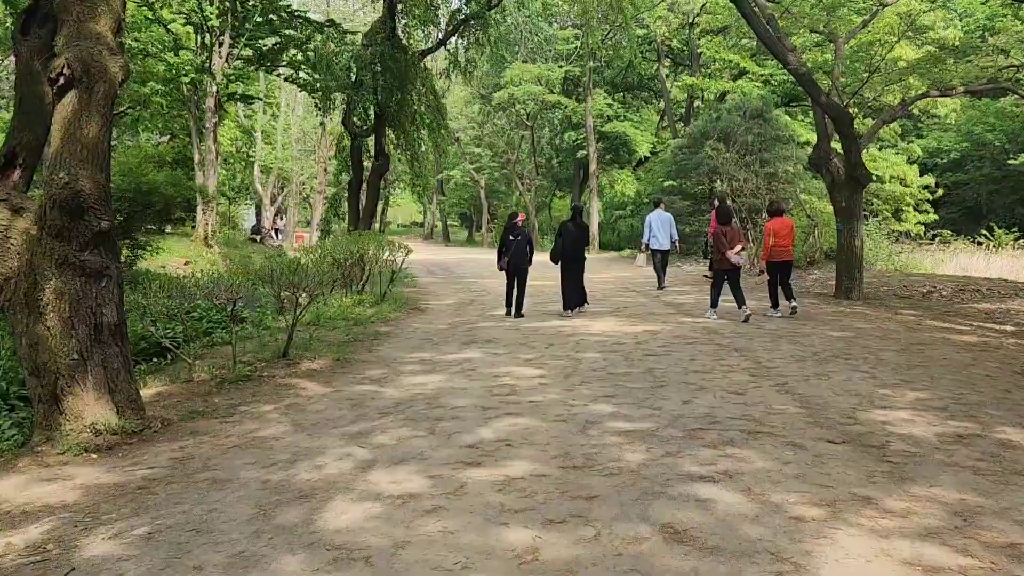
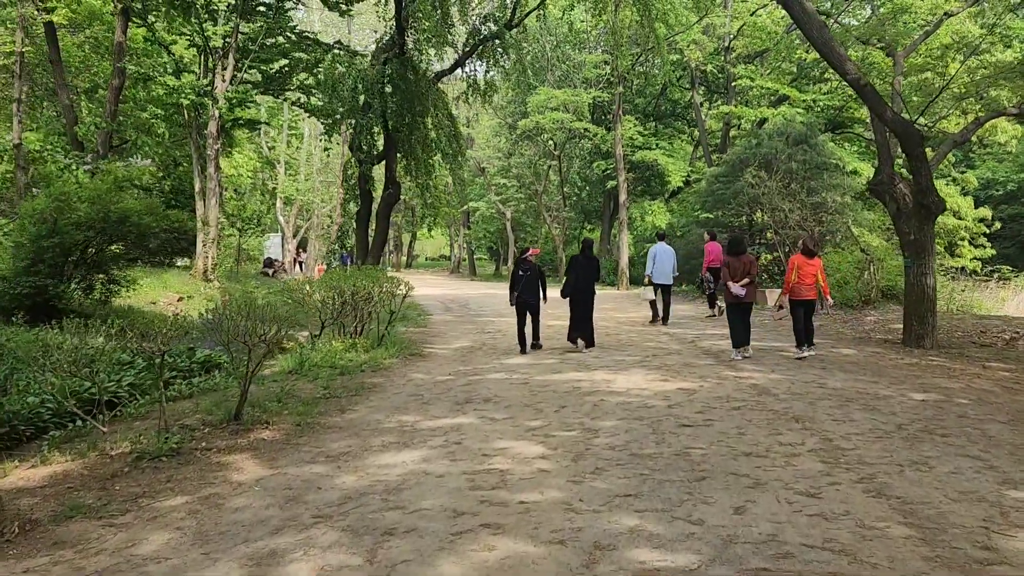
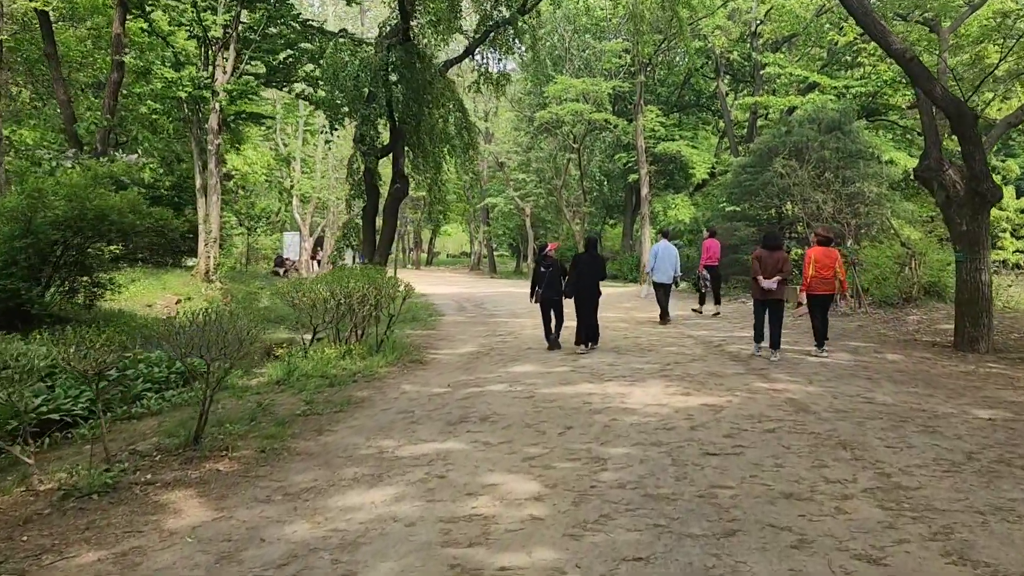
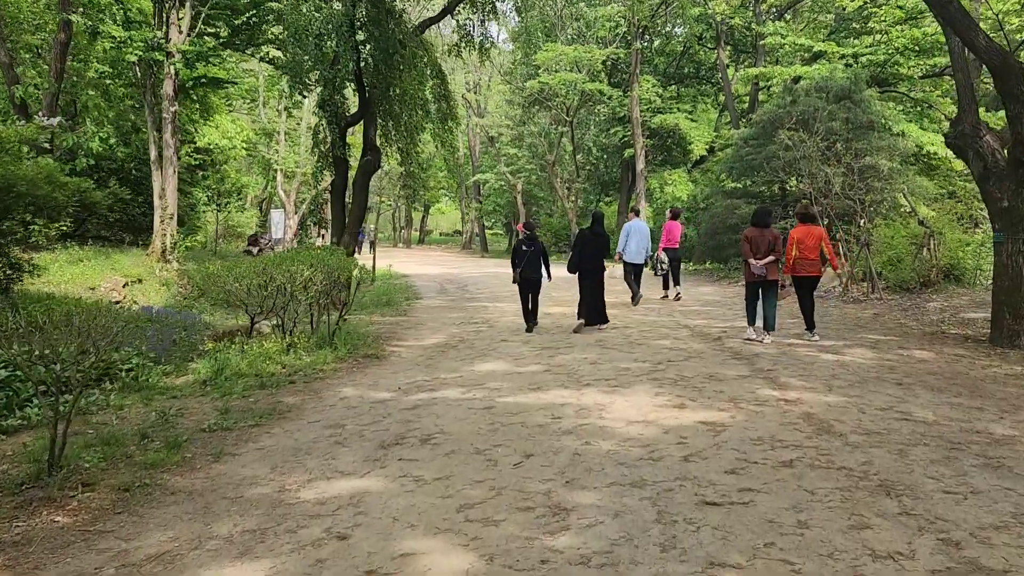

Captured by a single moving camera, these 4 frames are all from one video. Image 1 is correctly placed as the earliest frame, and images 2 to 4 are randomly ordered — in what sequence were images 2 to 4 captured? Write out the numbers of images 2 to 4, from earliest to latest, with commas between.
2, 3, 4
